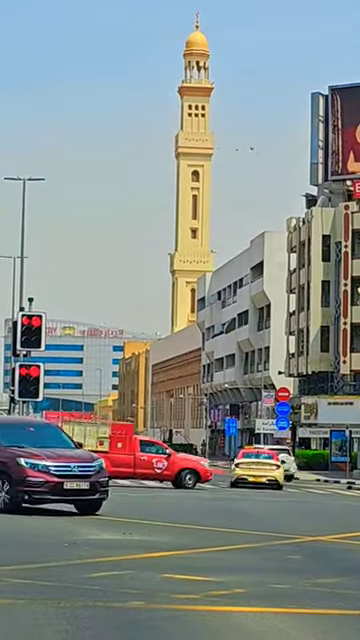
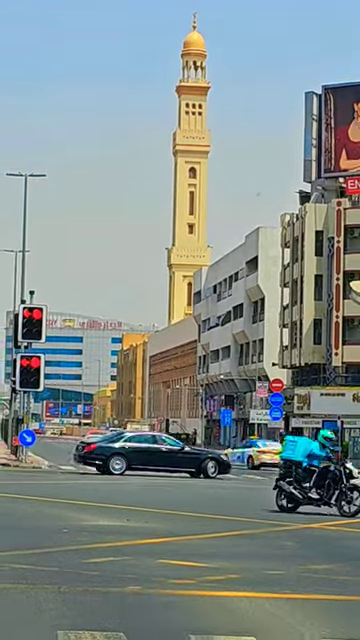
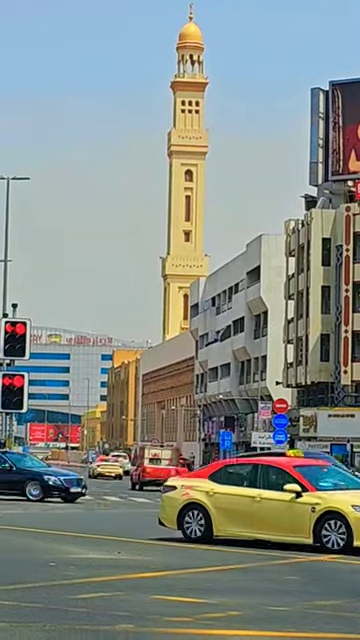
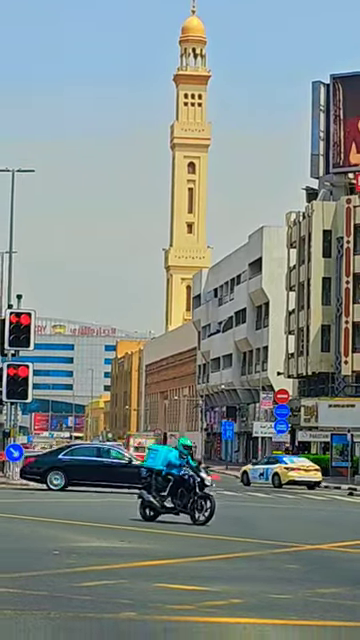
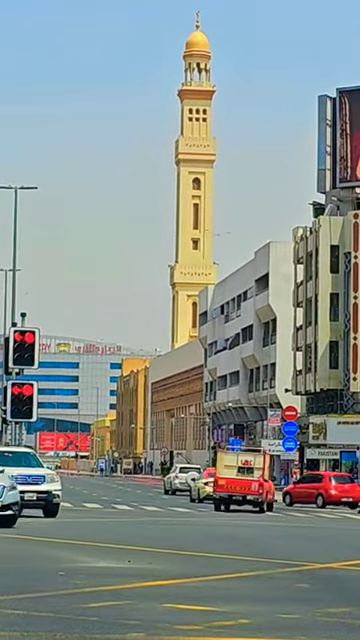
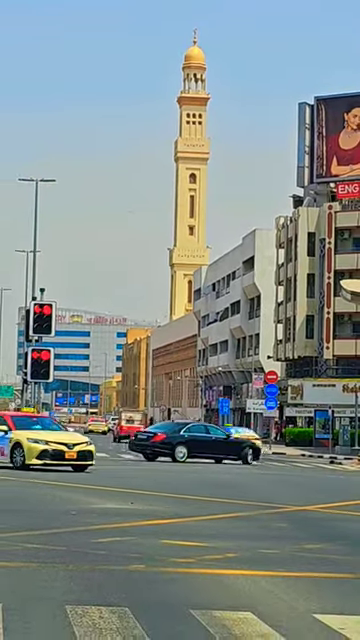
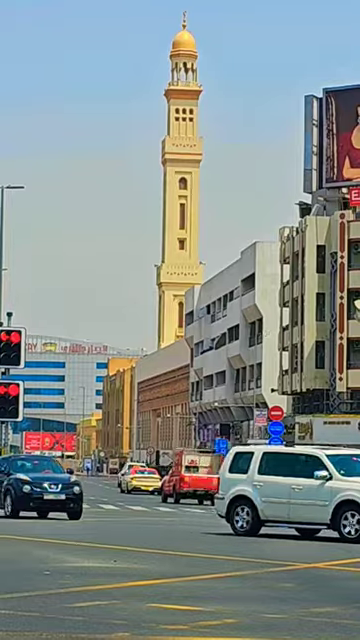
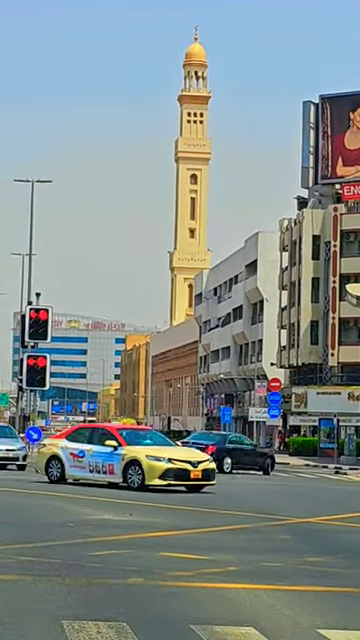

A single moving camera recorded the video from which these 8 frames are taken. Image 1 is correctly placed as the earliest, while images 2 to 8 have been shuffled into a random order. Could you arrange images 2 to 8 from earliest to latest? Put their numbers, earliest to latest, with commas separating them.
5, 7, 3, 4, 2, 6, 8
